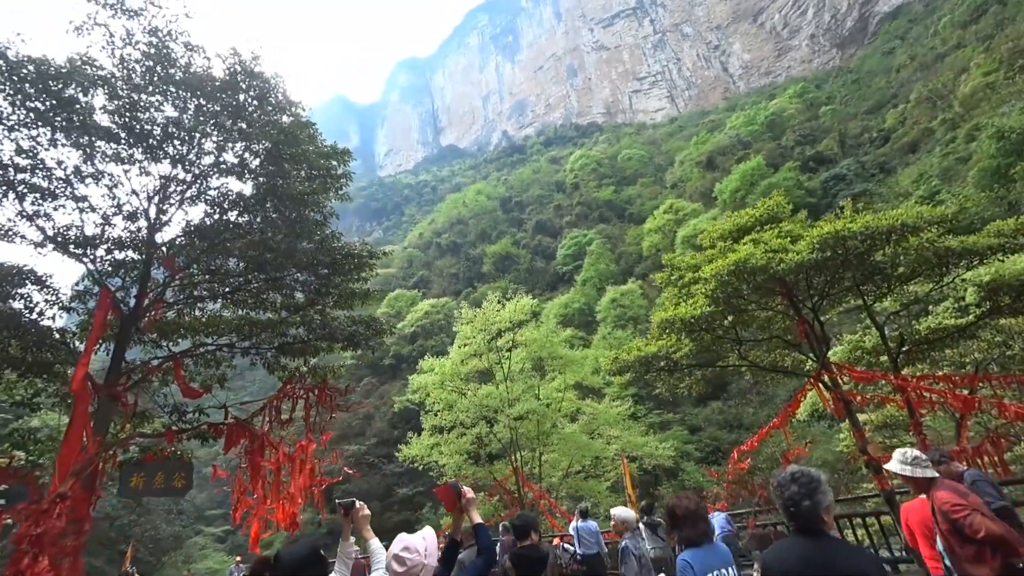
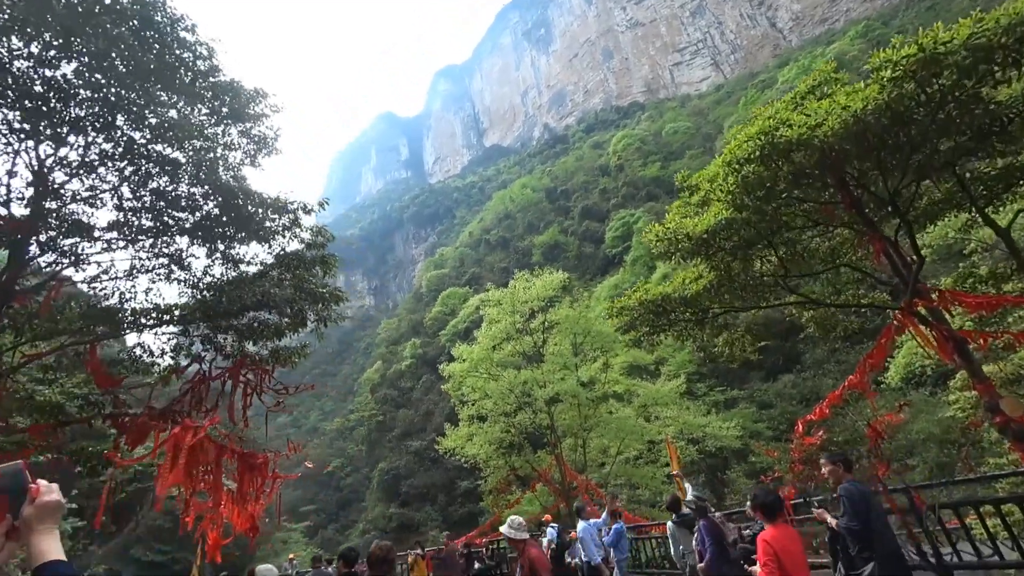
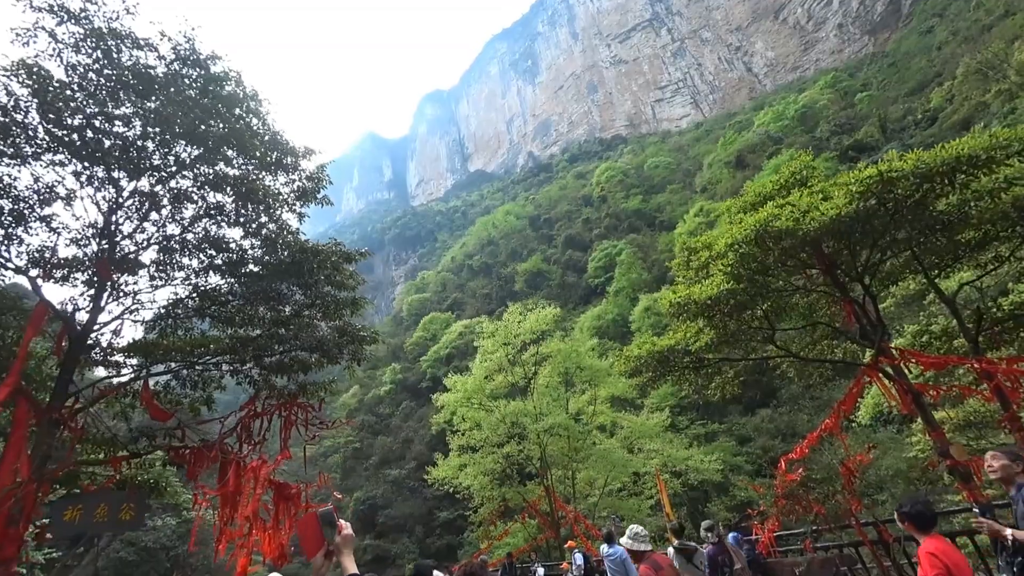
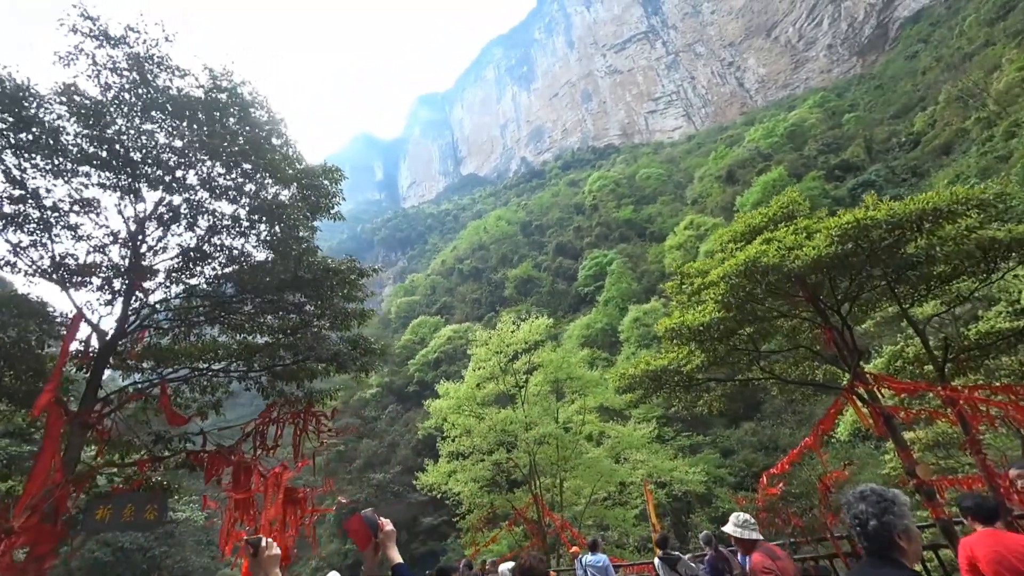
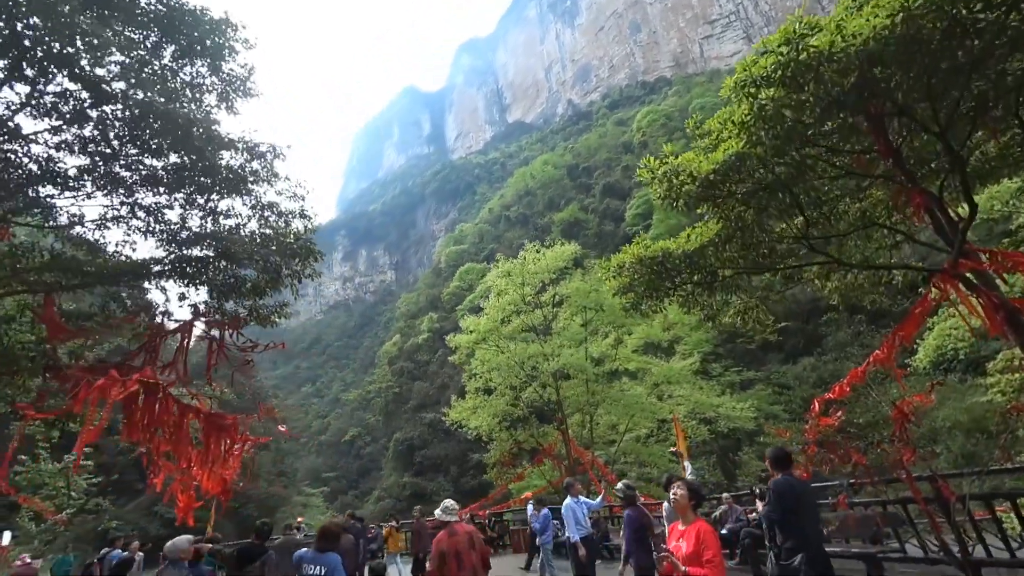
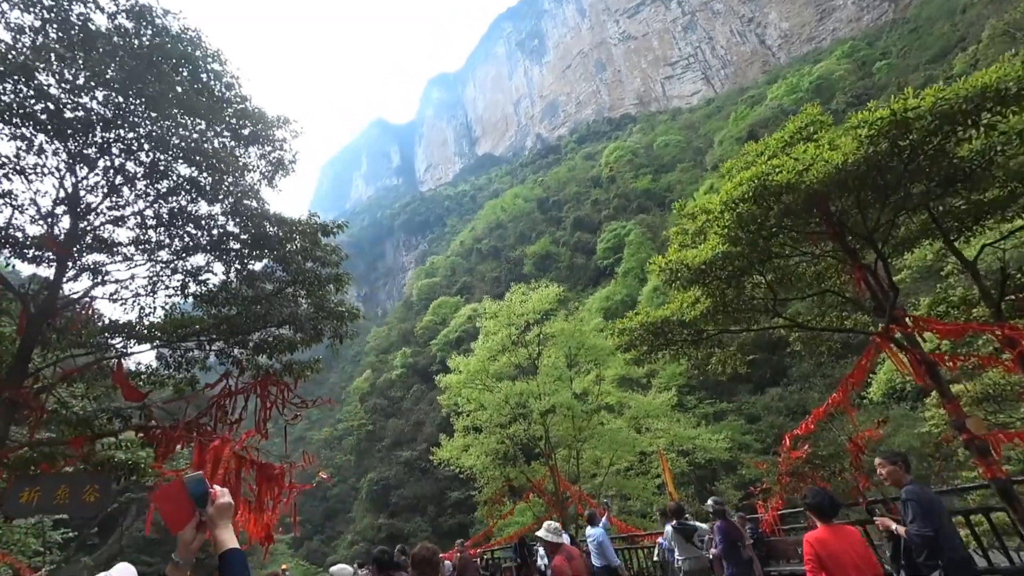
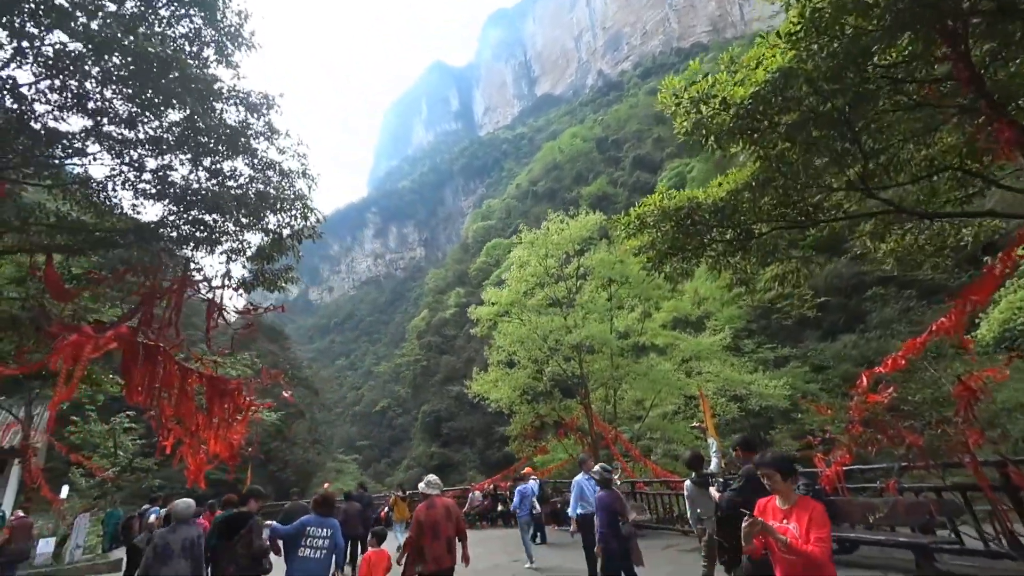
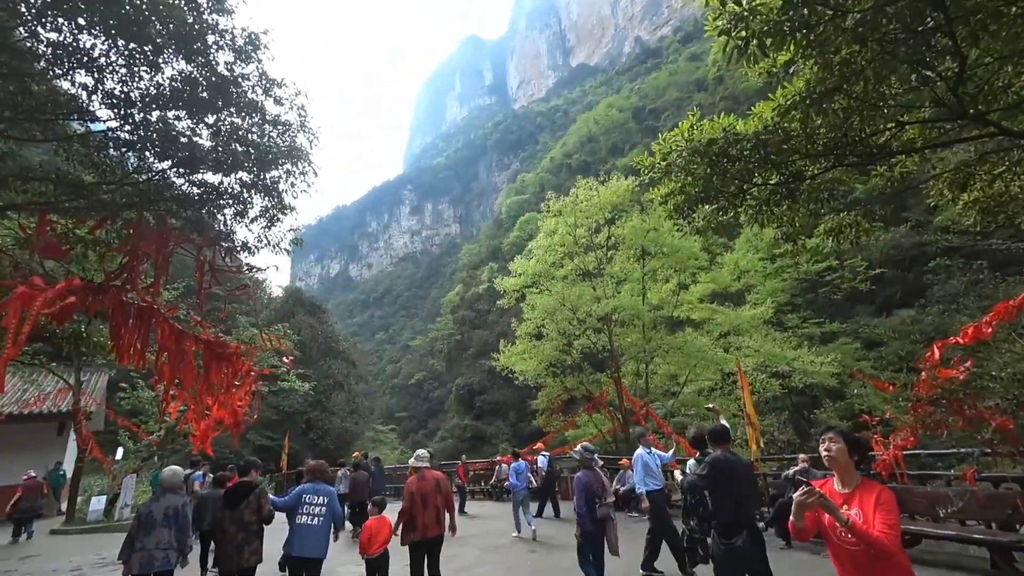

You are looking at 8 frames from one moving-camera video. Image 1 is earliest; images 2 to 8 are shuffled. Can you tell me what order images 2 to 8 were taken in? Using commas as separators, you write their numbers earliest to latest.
4, 3, 6, 2, 5, 7, 8
